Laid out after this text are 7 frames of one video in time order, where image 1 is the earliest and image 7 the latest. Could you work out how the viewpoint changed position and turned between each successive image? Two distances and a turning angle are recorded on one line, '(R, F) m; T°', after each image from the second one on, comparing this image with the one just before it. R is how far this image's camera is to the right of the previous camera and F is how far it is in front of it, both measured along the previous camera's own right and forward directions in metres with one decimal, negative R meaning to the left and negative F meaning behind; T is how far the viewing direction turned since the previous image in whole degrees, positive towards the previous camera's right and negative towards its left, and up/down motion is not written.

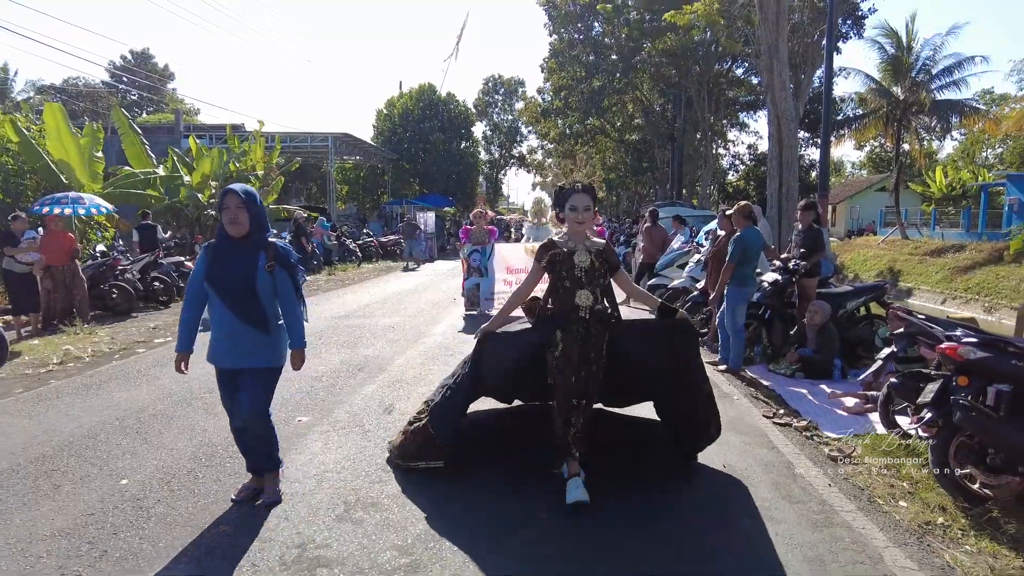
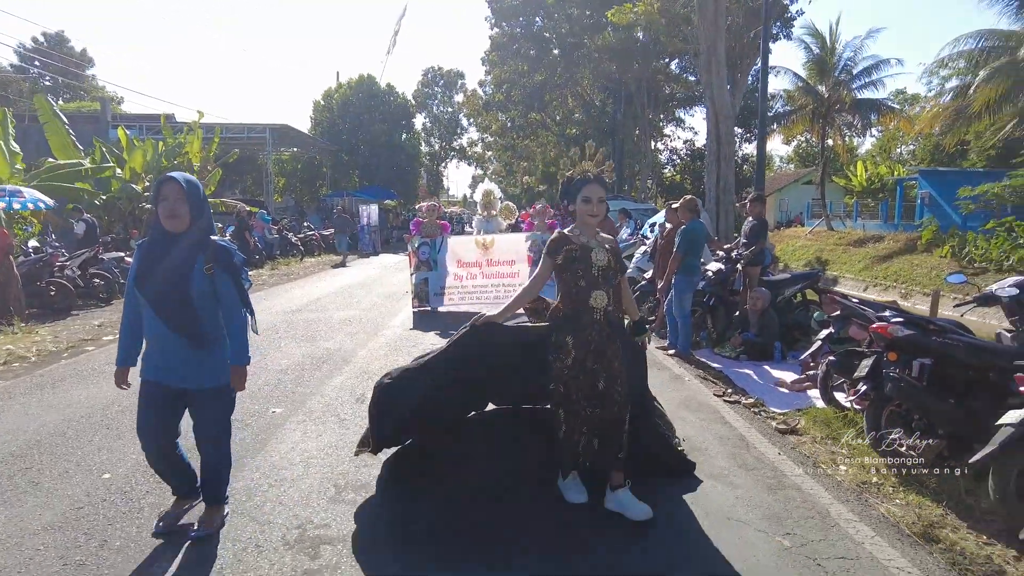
(-0.2, -0.2) m; +5°
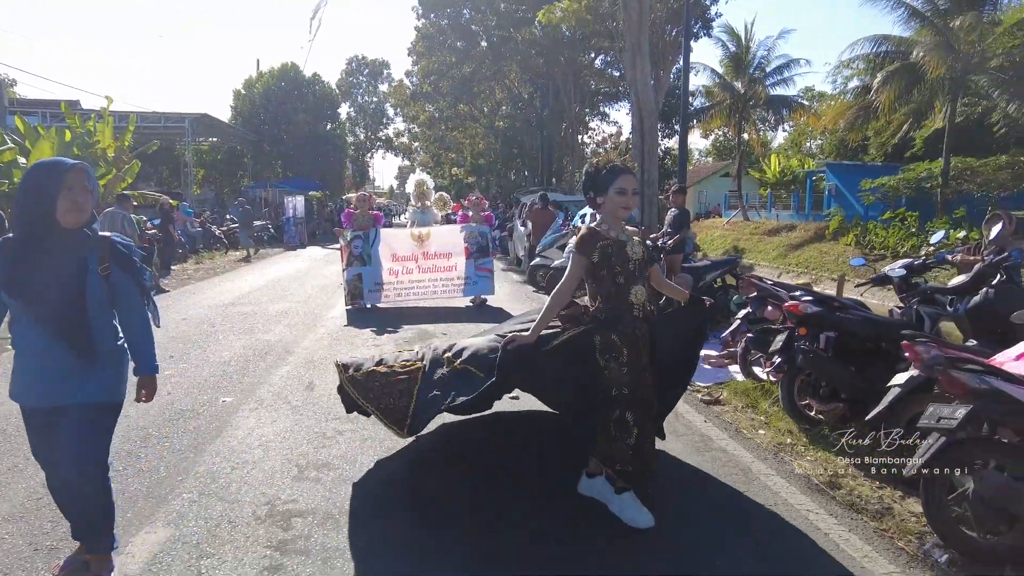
(-0.2, -0.3) m; +6°
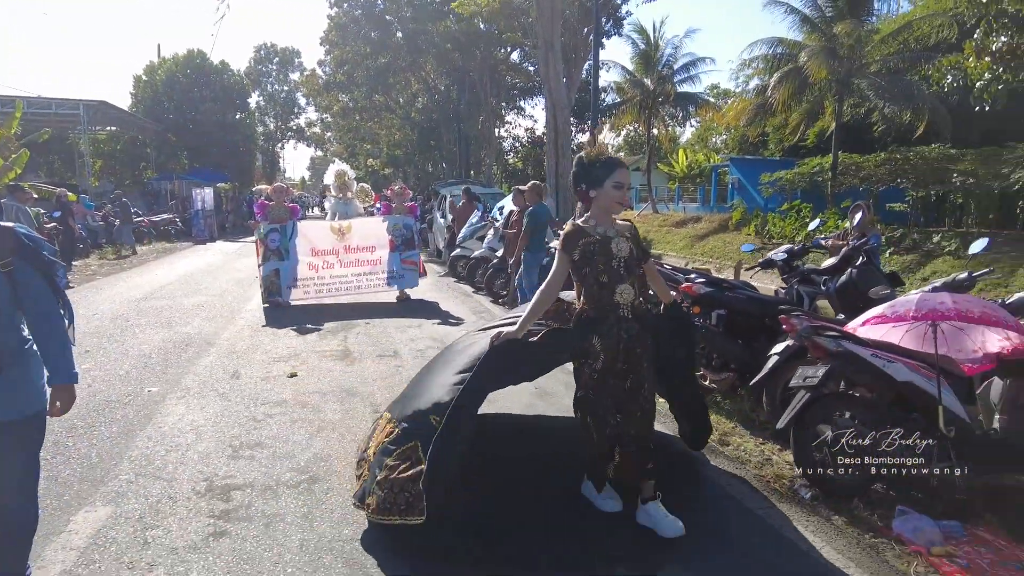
(0.0, -0.4) m; +7°
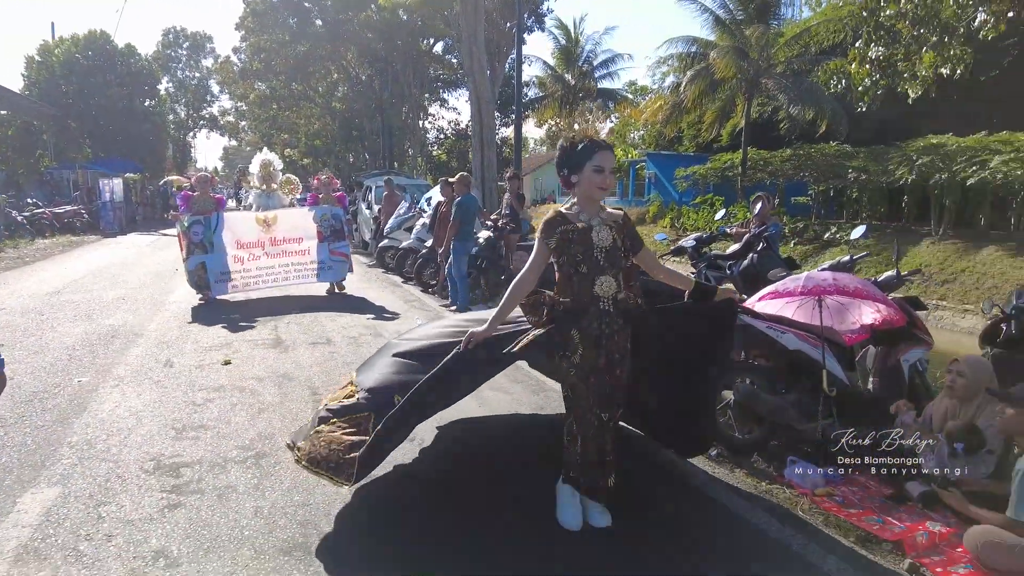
(-0.1, -0.3) m; +6°
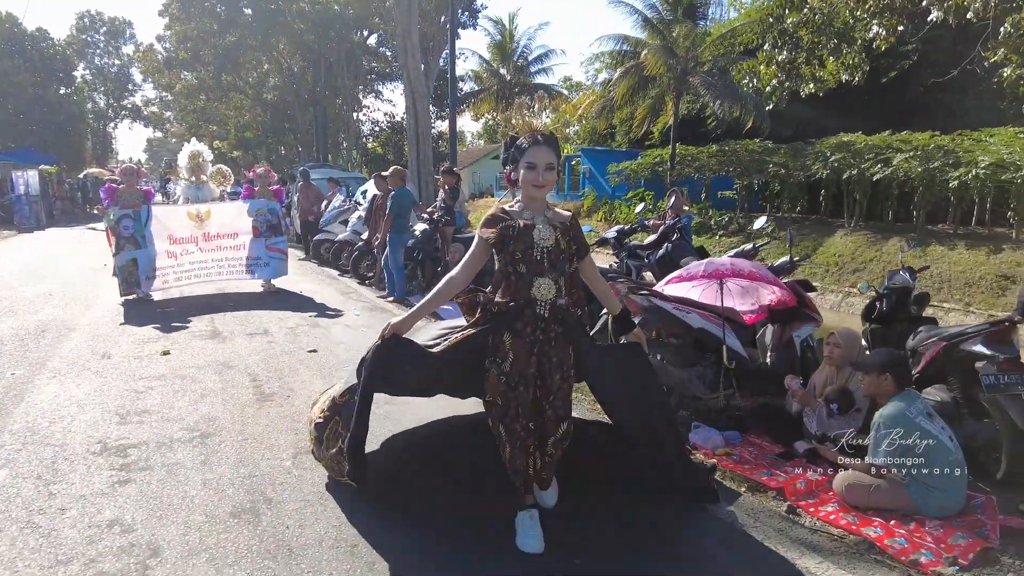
(0.0, -0.4) m; +5°
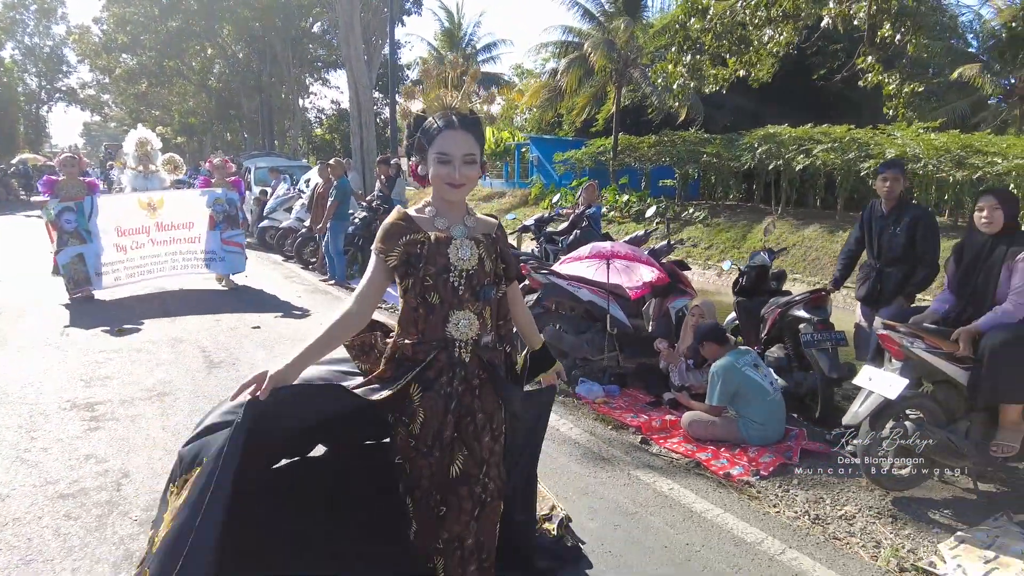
(+0.3, -0.9) m; +4°
